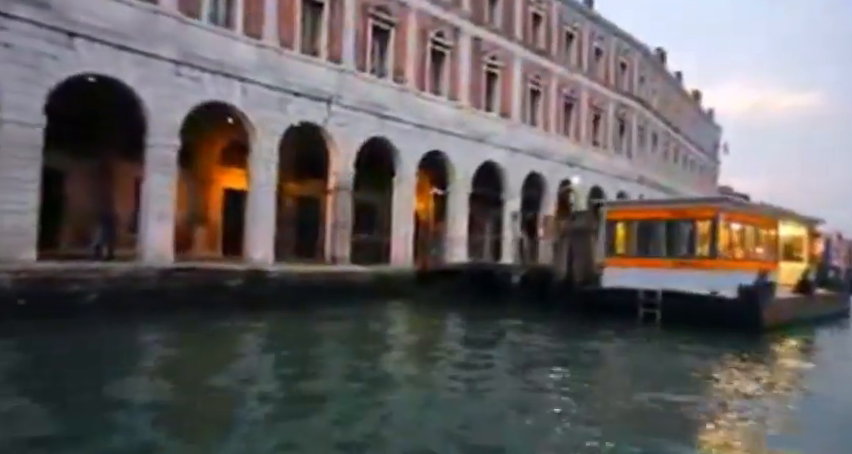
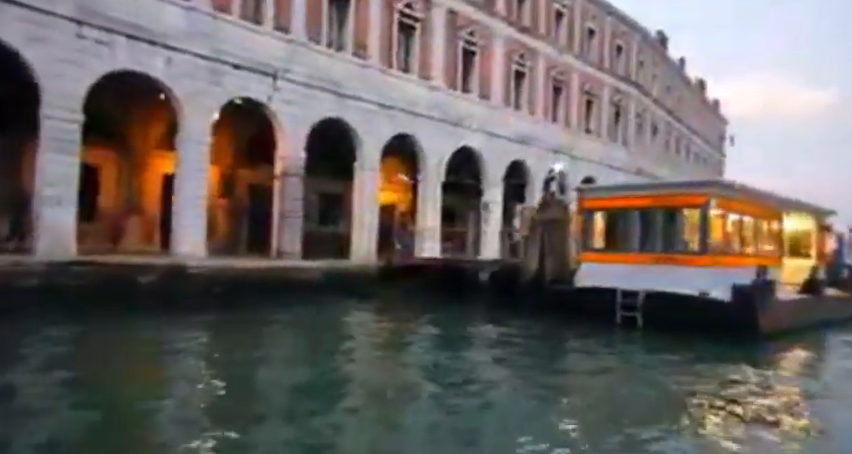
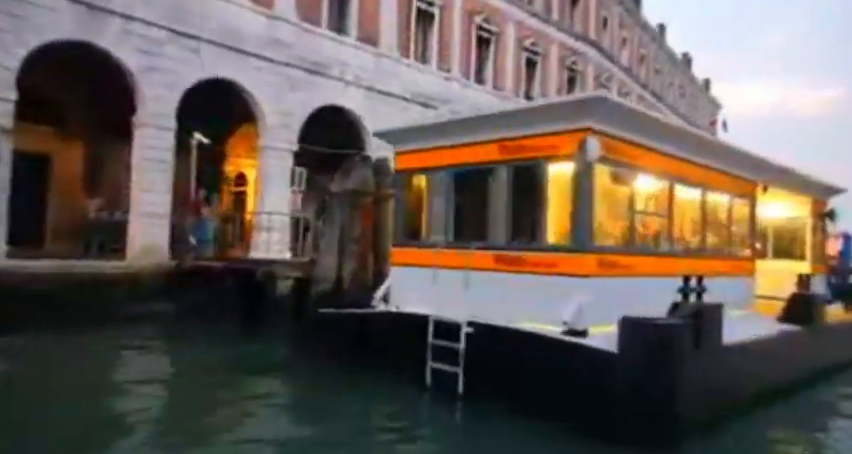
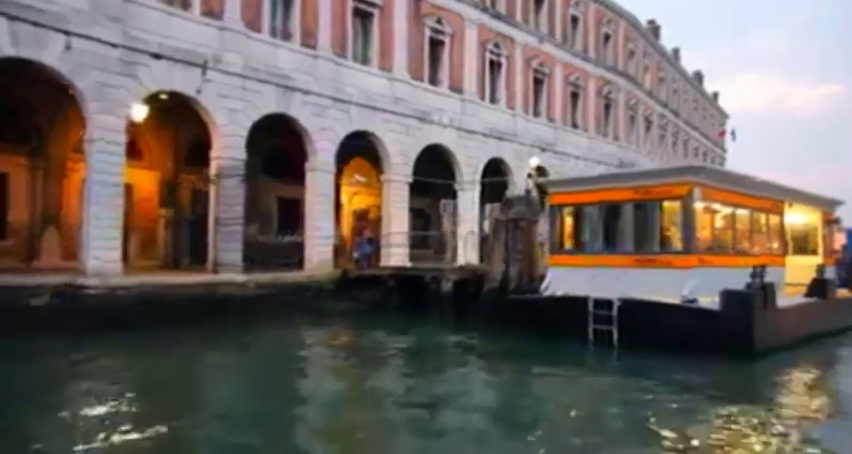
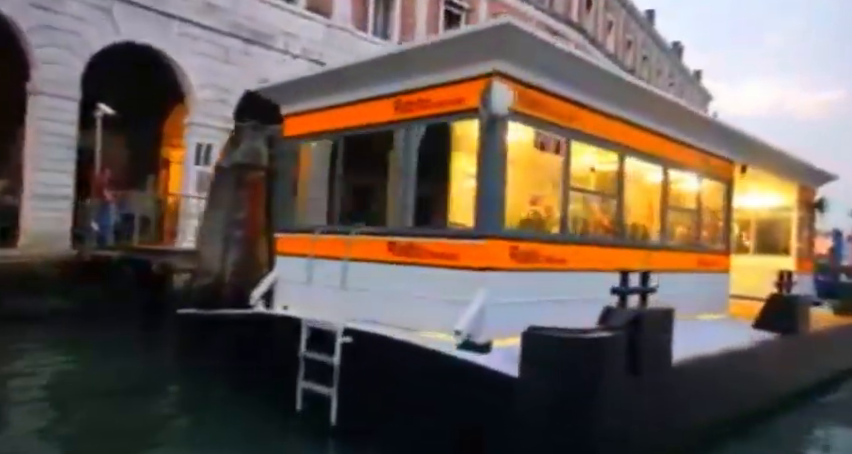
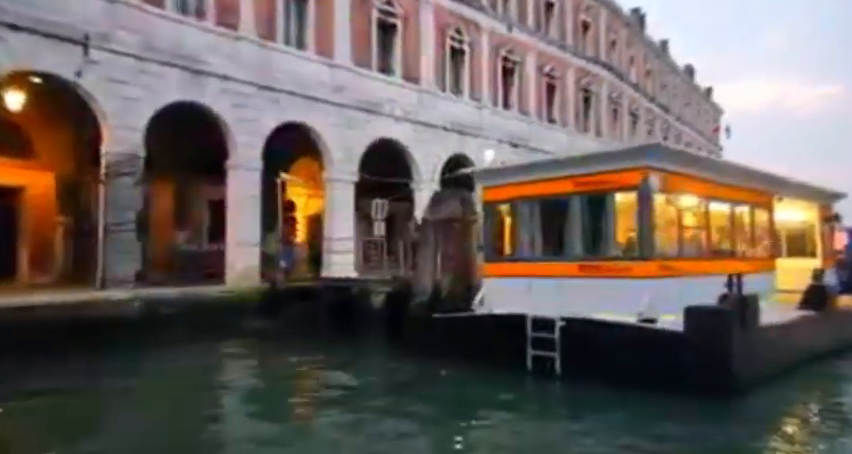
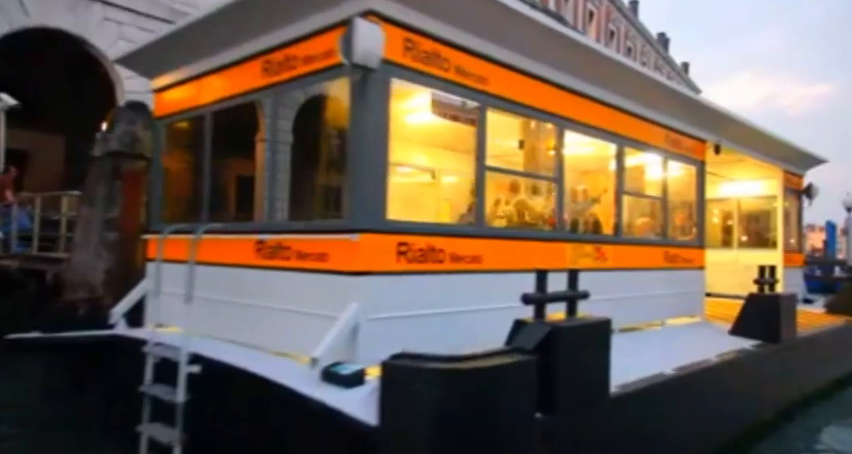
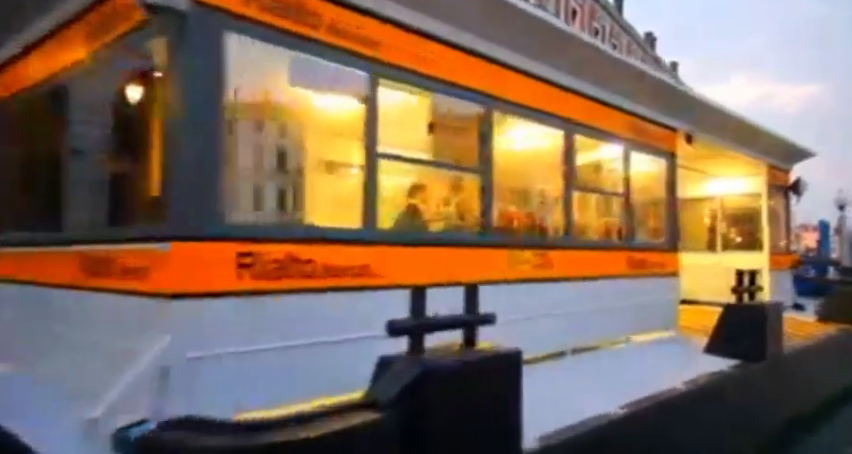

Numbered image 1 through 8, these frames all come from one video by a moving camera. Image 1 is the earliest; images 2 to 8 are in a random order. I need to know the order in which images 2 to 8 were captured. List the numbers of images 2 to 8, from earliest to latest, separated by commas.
2, 4, 6, 3, 5, 7, 8
